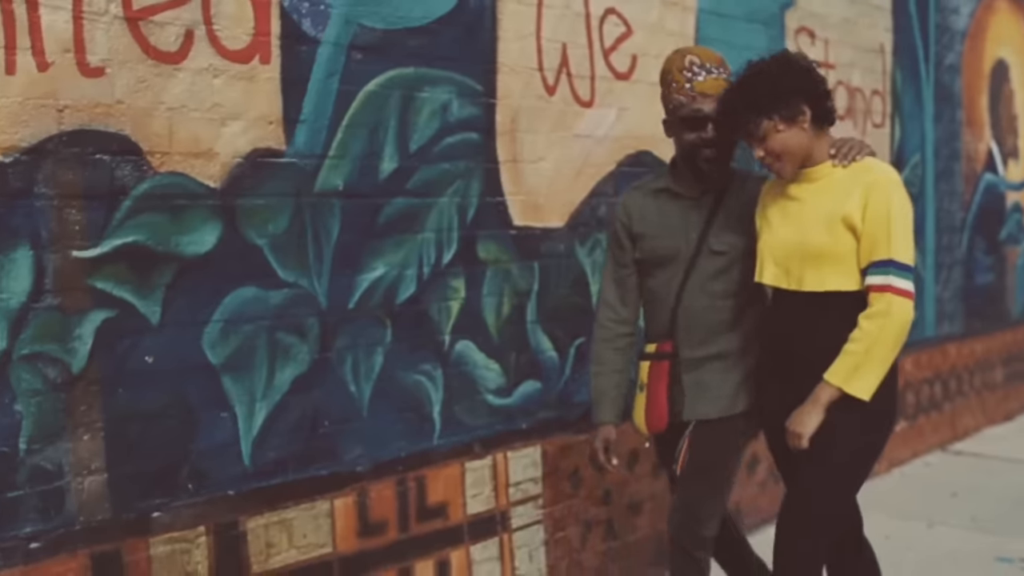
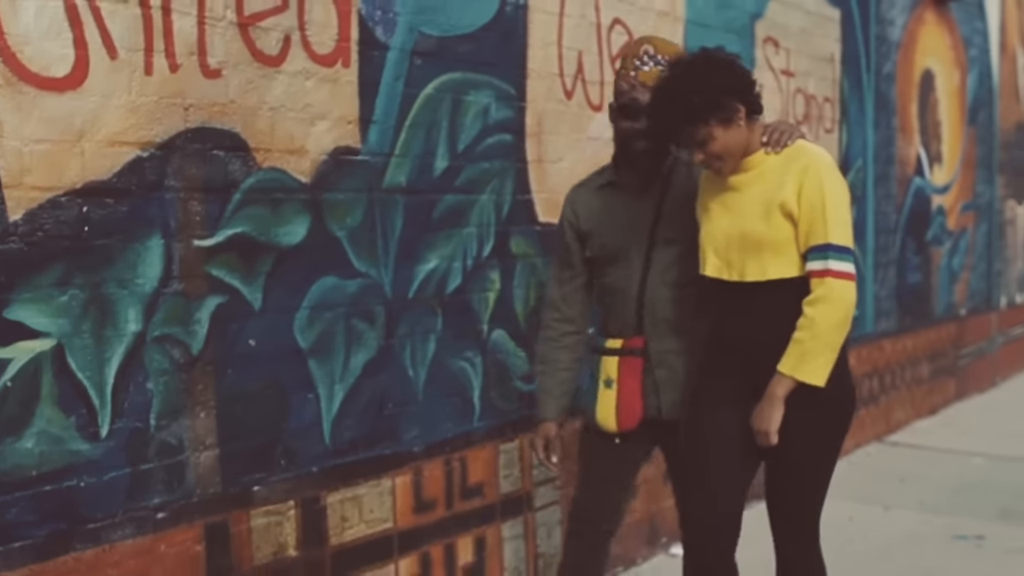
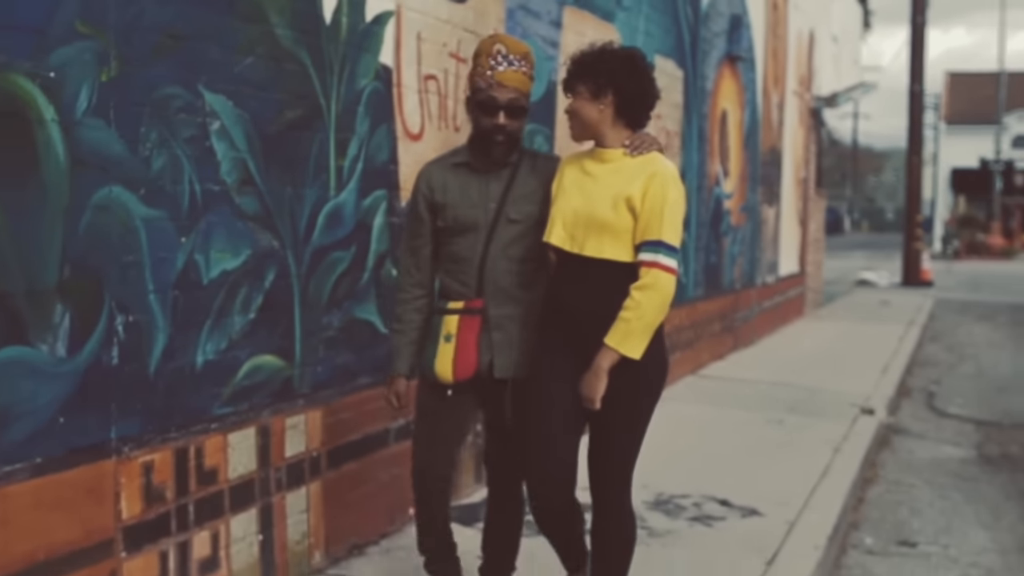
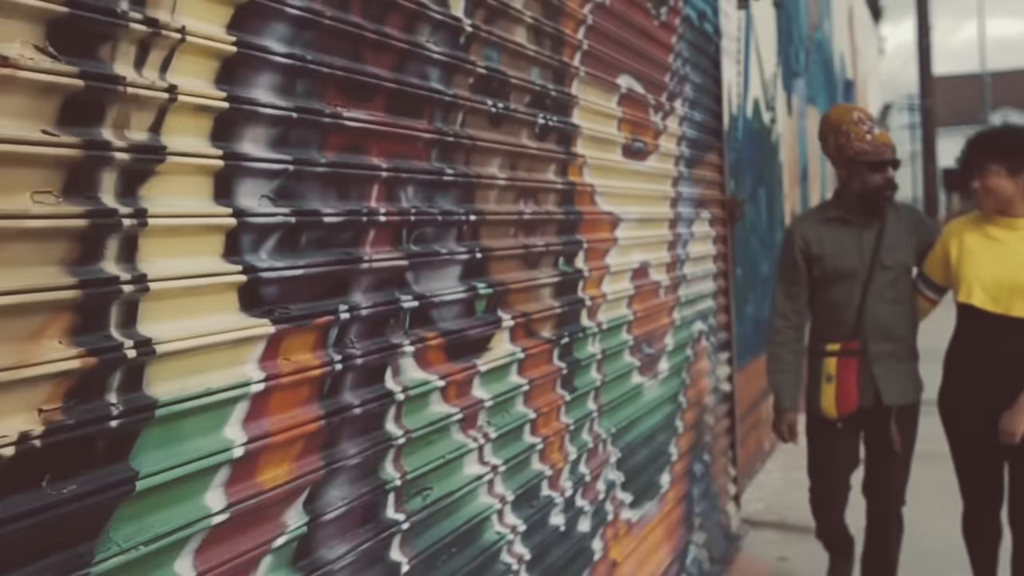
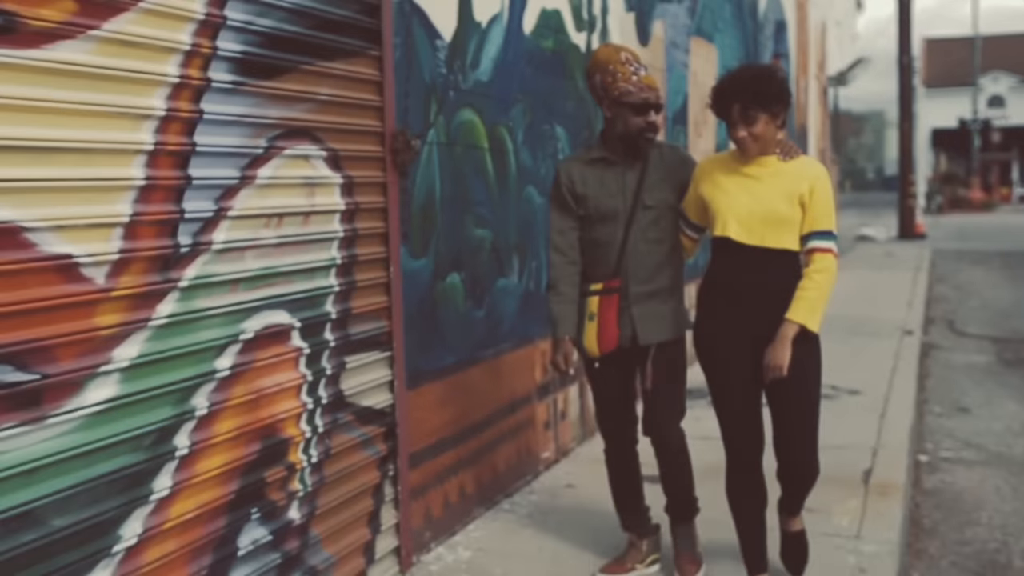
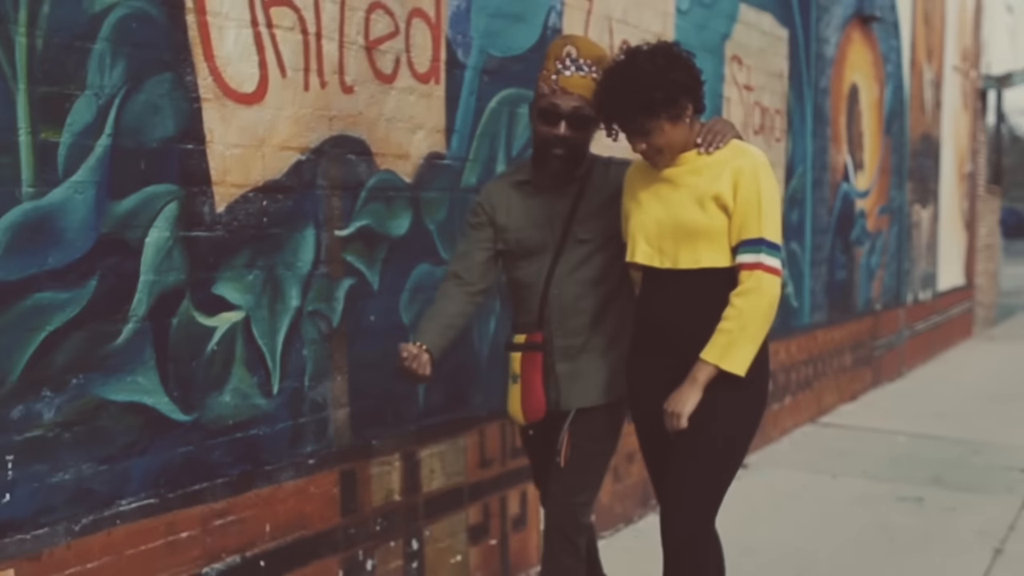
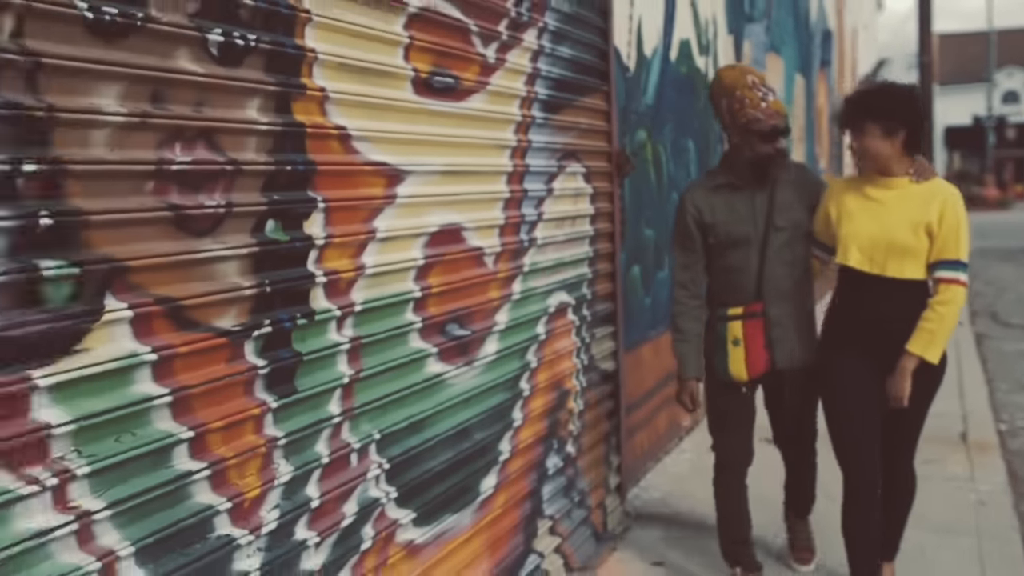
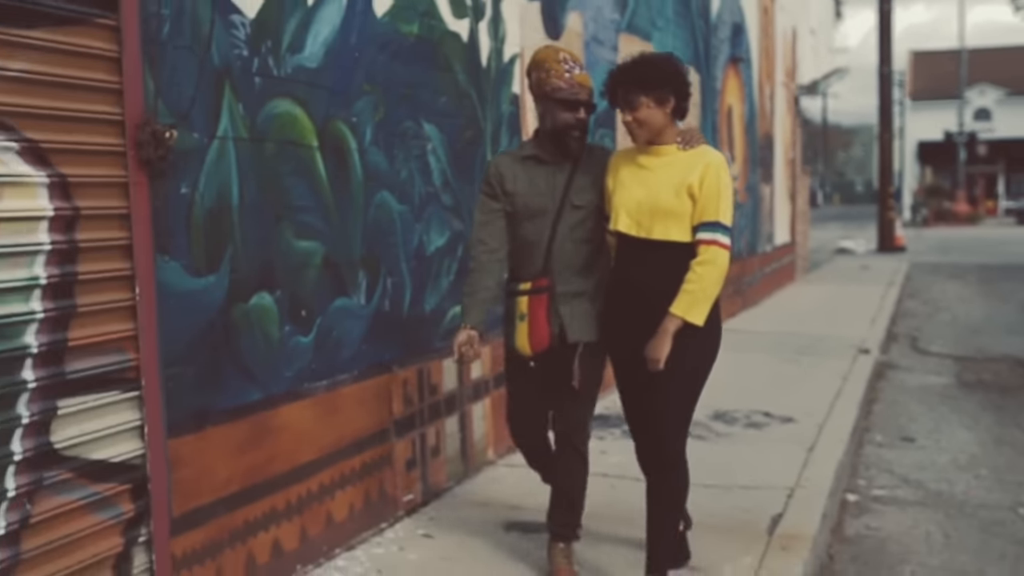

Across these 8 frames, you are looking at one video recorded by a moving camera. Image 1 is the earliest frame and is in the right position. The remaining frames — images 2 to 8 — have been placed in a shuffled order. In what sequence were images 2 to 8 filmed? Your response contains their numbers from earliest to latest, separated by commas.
2, 6, 3, 8, 5, 7, 4
